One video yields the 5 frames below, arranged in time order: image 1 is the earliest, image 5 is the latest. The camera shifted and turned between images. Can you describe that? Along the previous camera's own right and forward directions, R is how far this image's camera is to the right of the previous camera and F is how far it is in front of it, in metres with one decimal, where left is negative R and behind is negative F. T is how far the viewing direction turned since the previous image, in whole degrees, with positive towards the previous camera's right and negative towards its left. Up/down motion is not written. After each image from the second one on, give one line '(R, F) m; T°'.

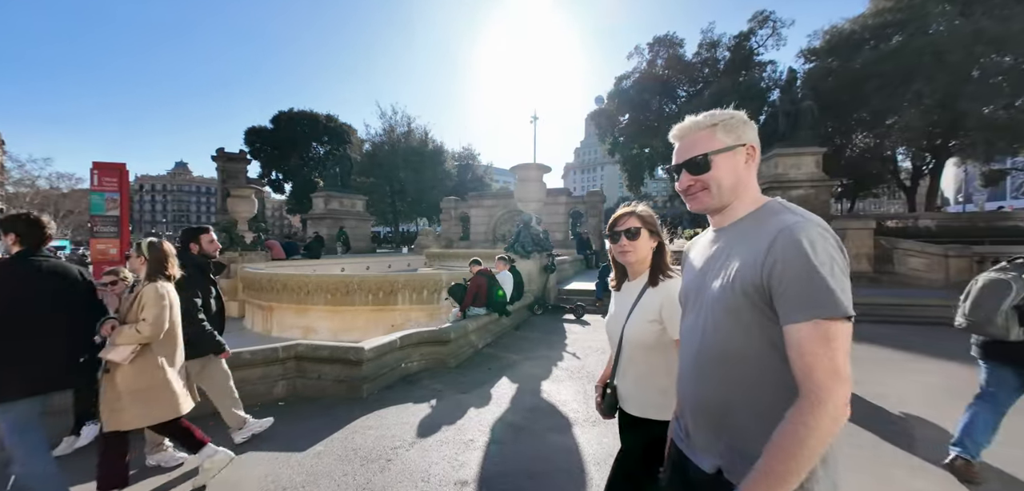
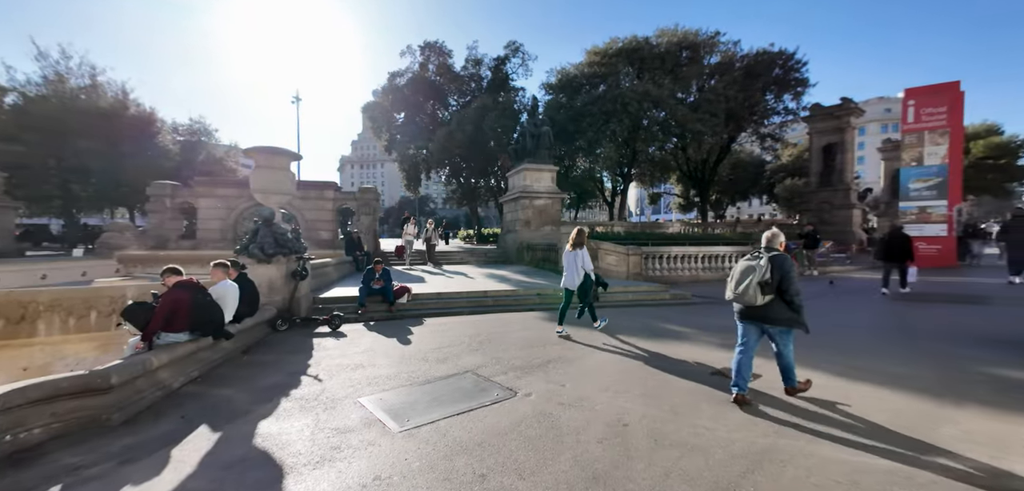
(+0.2, +0.2) m; +28°
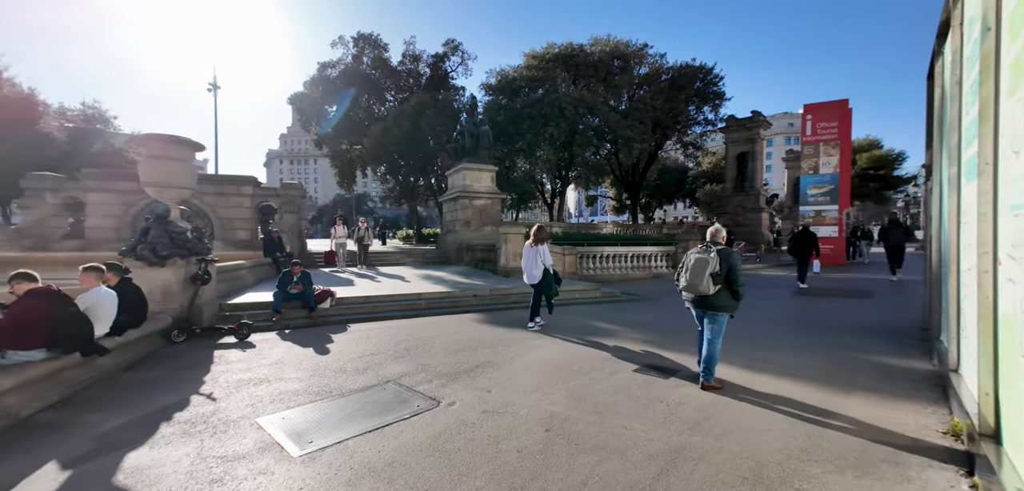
(+0.1, +0.1) m; +7°
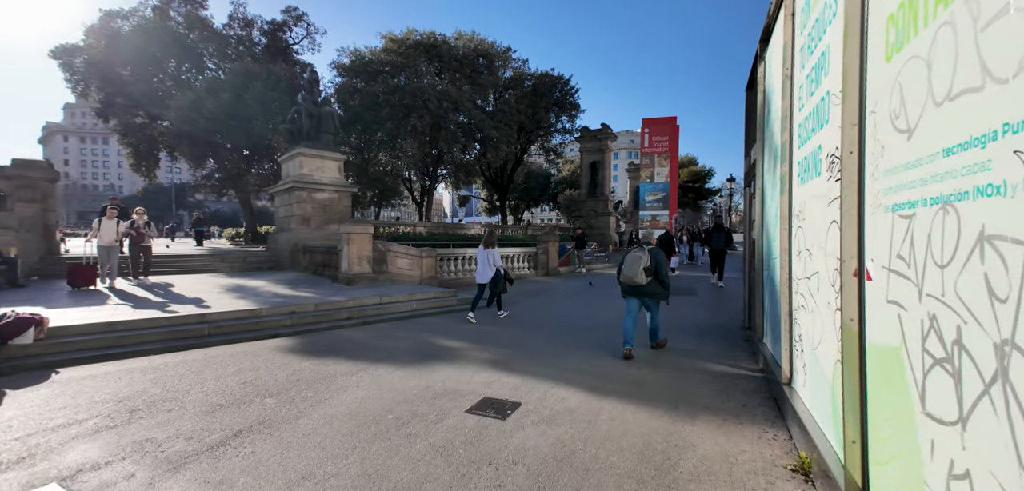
(+0.6, +1.1) m; +16°
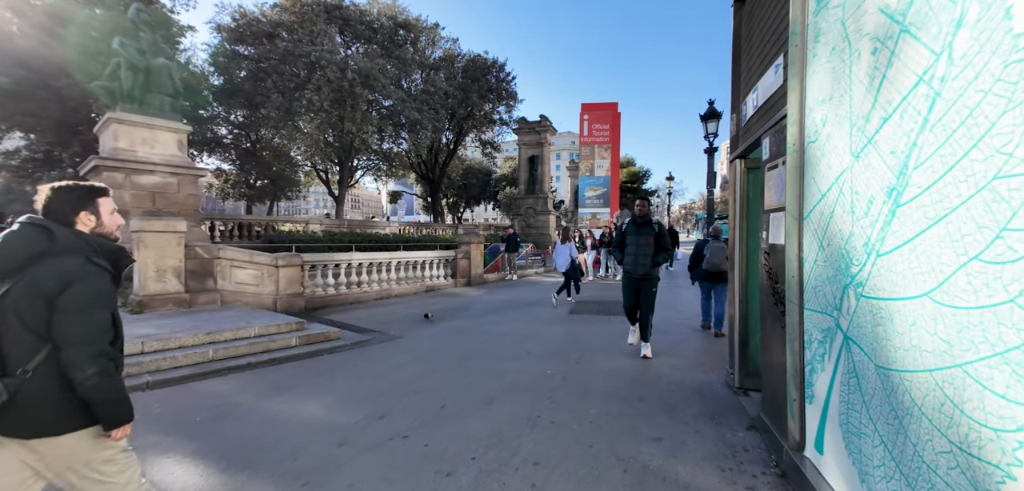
(+1.0, +3.1) m; +7°
